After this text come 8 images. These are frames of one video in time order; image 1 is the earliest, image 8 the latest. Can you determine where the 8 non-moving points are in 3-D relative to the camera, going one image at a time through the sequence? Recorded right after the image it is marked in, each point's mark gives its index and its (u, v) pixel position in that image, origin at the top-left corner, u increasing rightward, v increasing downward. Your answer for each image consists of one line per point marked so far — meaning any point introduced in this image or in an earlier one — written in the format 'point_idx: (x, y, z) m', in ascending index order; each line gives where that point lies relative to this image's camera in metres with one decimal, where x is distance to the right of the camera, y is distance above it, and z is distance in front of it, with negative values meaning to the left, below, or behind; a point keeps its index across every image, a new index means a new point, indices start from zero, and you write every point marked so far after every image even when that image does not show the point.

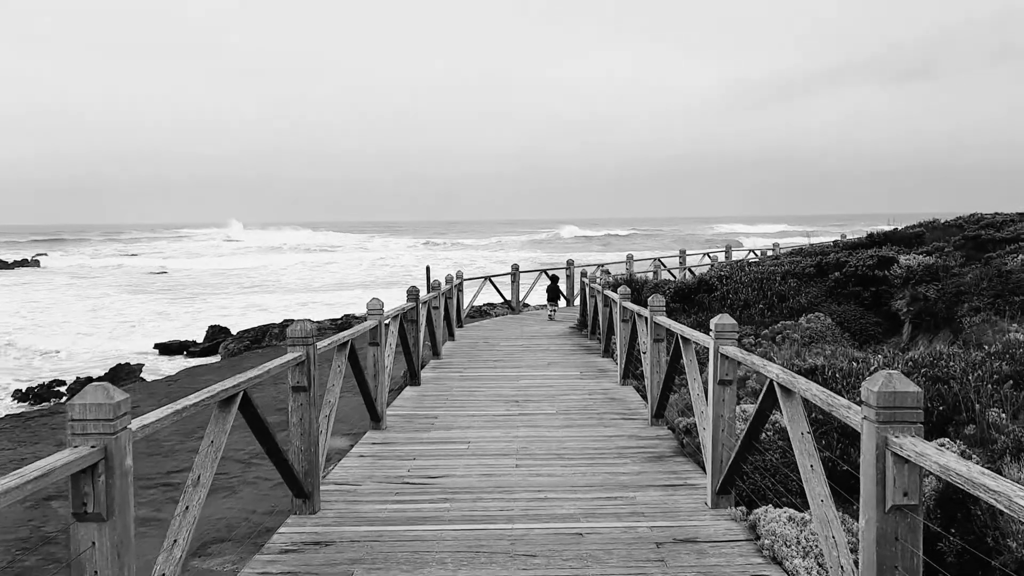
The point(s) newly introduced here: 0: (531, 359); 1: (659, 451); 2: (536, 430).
0: (+0.3, -1.2, +10.9) m
1: (+1.2, -1.4, +5.4) m
2: (+0.2, -1.4, +6.4) m
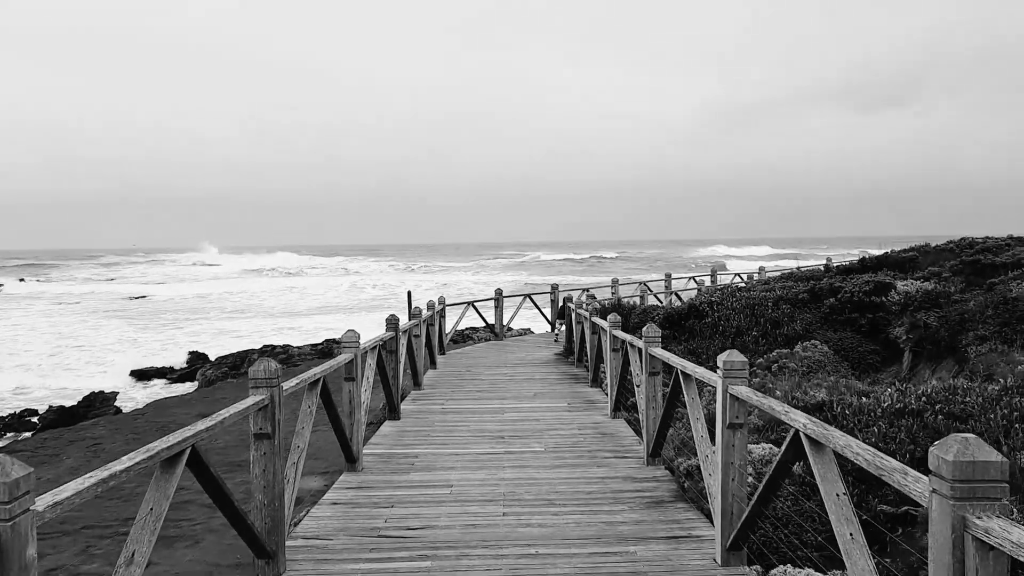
0: (+0.1, -1.7, +10.4) m
1: (+1.1, -1.6, +5.0) m
2: (+0.1, -1.7, +6.0) m
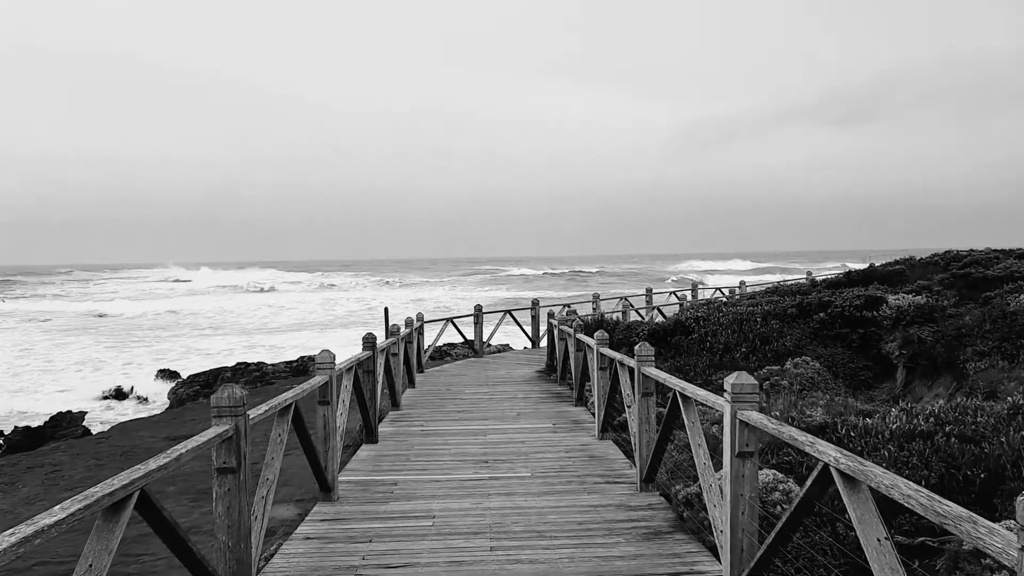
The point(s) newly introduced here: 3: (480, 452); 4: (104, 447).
0: (-0.2, -1.9, +10.1) m
1: (+1.0, -1.7, +4.6) m
2: (0.0, -1.9, +5.6) m
3: (-0.4, -1.9, +7.4) m
4: (-8.4, -3.3, +13.1) m
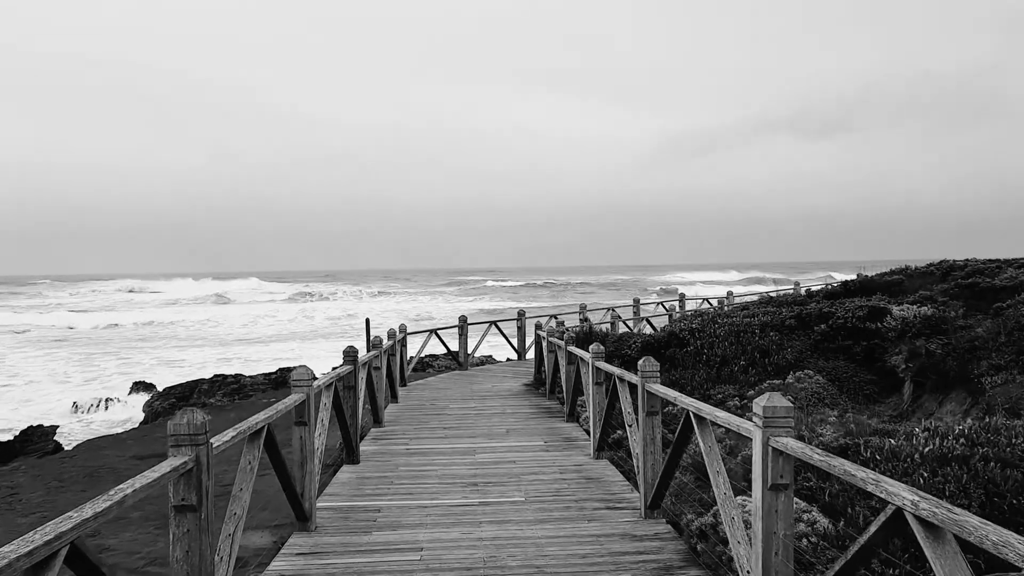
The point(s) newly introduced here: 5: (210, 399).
0: (-0.4, -2.1, +9.6) m
1: (+1.0, -1.8, +4.2) m
2: (-0.1, -2.0, +5.2) m
3: (-0.5, -2.0, +6.9) m
4: (-8.7, -3.5, +12.4) m
5: (-8.6, -3.2, +18.5) m
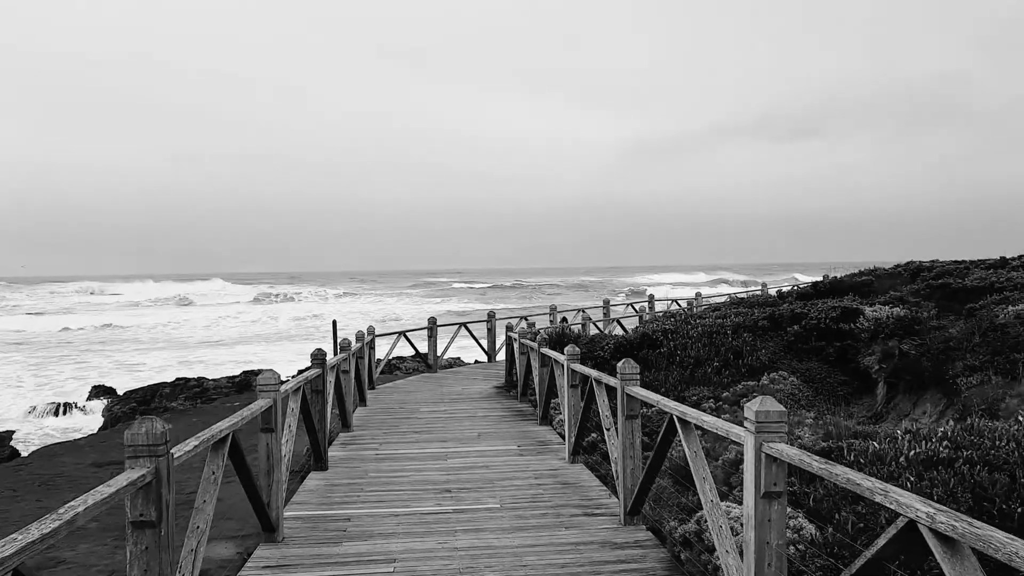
0: (-0.8, -2.1, +9.4) m
1: (+0.9, -1.8, +4.1) m
2: (-0.3, -2.0, +5.0) m
3: (-0.8, -2.0, +6.7) m
4: (-9.2, -3.5, +11.8) m
5: (-9.5, -3.2, +17.9) m
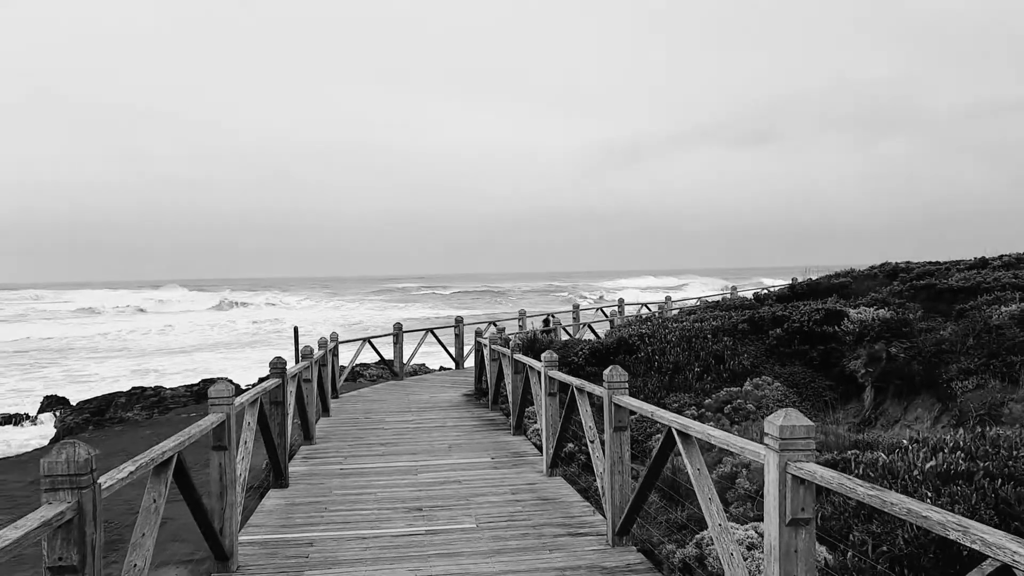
0: (-1.2, -2.2, +8.9) m
1: (+0.8, -1.8, +3.7) m
2: (-0.4, -2.0, +4.5) m
3: (-1.0, -2.1, +6.2) m
4: (-9.7, -3.6, +10.8) m
5: (-10.3, -3.3, +16.9) m
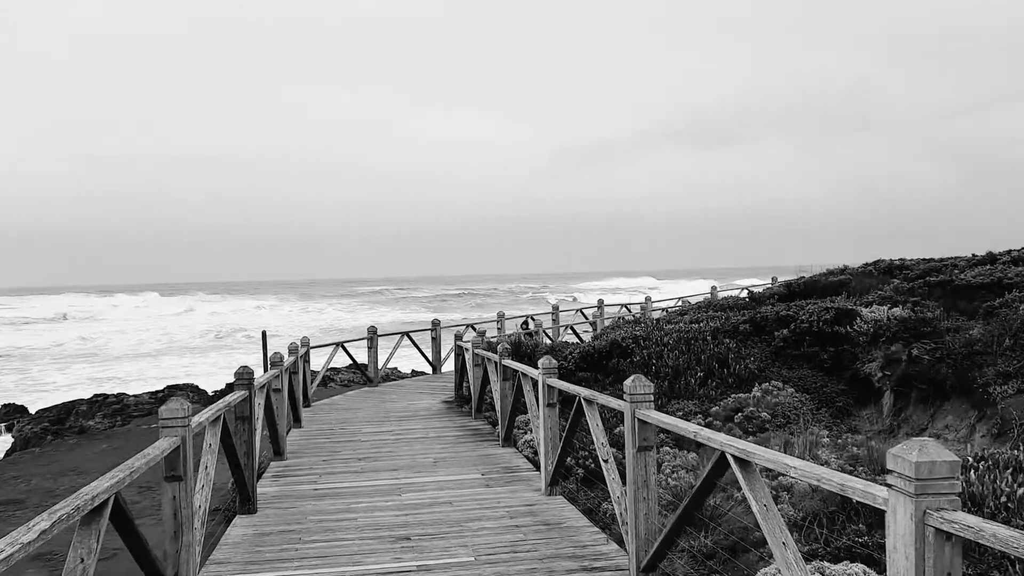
0: (-1.3, -2.2, +8.2) m
1: (+0.9, -1.8, +3.1) m
2: (-0.3, -2.0, +3.9) m
3: (-1.0, -2.1, +5.6) m
4: (-9.9, -3.7, +9.7) m
5: (-10.8, -3.5, +15.8) m
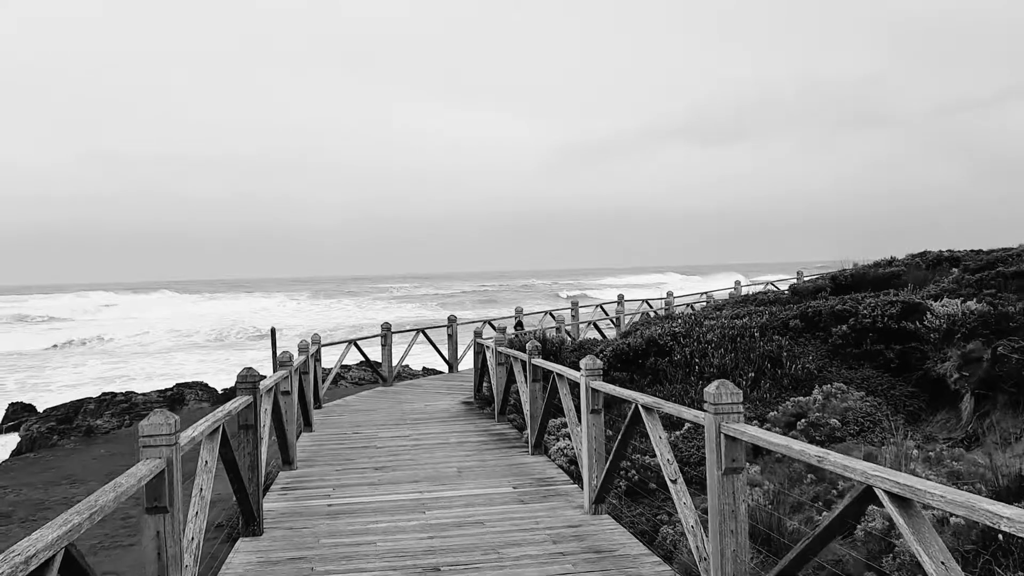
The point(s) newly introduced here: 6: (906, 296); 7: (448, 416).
0: (-1.0, -2.1, +7.6) m
1: (+1.2, -1.8, +2.5) m
2: (0.0, -1.9, +3.3) m
3: (-0.7, -2.0, +4.9) m
4: (-9.6, -3.7, +9.2) m
5: (-10.4, -3.4, +15.3) m
6: (+4.4, -0.1, +7.2) m
7: (-1.1, -2.1, +10.6) m
